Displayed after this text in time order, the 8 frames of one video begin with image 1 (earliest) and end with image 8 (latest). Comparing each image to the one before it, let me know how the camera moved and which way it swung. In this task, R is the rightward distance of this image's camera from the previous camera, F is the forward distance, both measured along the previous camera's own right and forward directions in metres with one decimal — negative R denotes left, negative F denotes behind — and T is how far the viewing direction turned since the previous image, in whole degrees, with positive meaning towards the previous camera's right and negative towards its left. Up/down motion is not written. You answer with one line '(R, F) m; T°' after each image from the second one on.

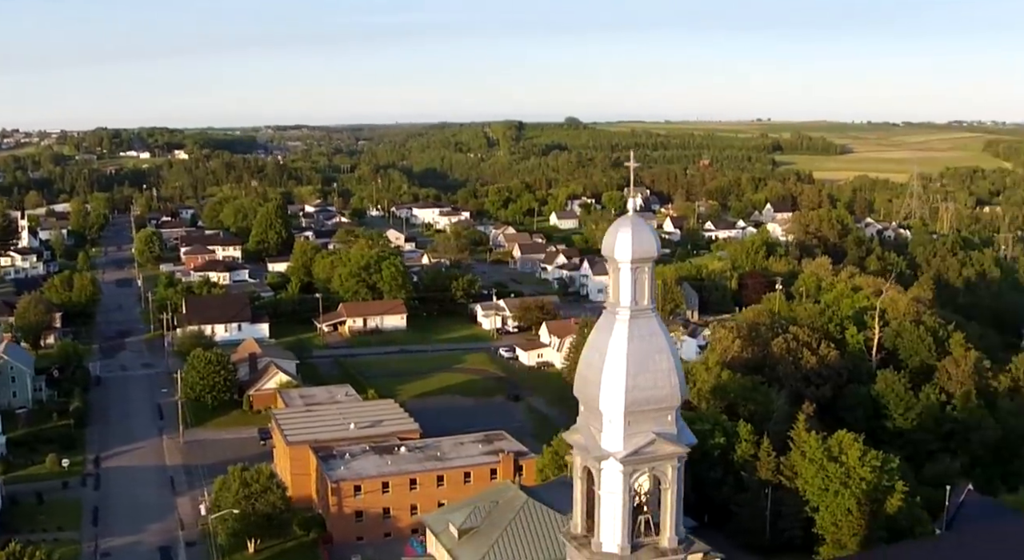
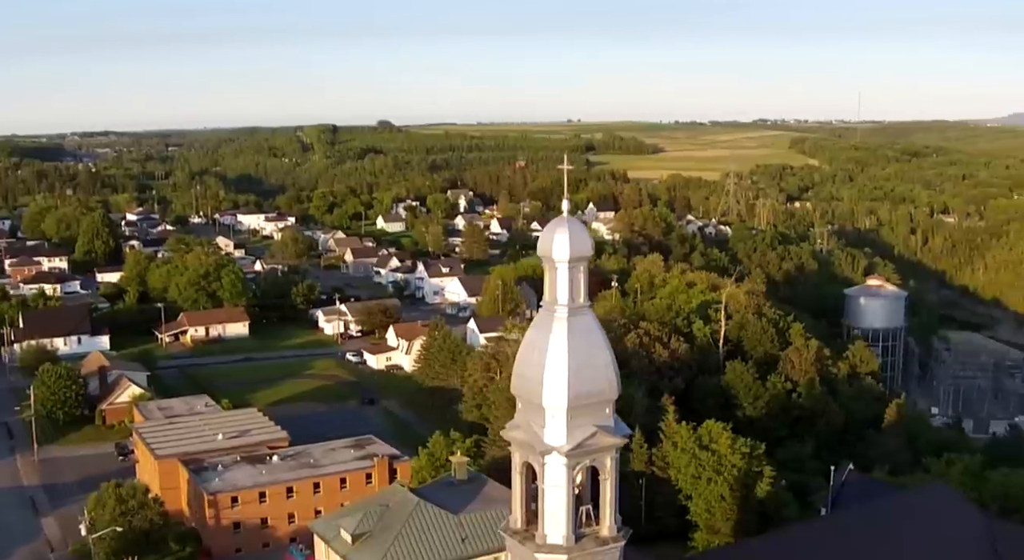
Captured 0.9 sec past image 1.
(-0.8, +0.2) m; +9°
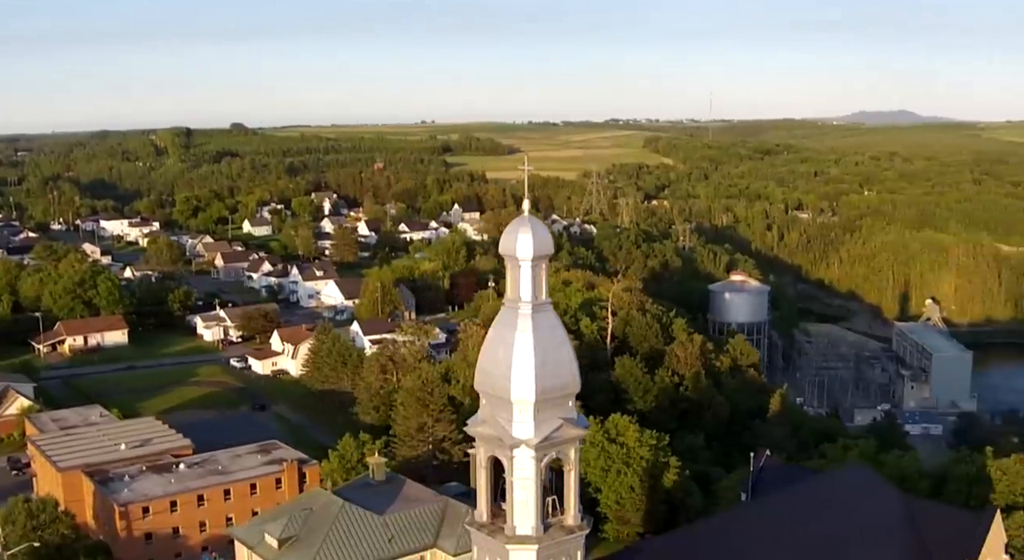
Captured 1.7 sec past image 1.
(-0.7, 0.0) m; +7°
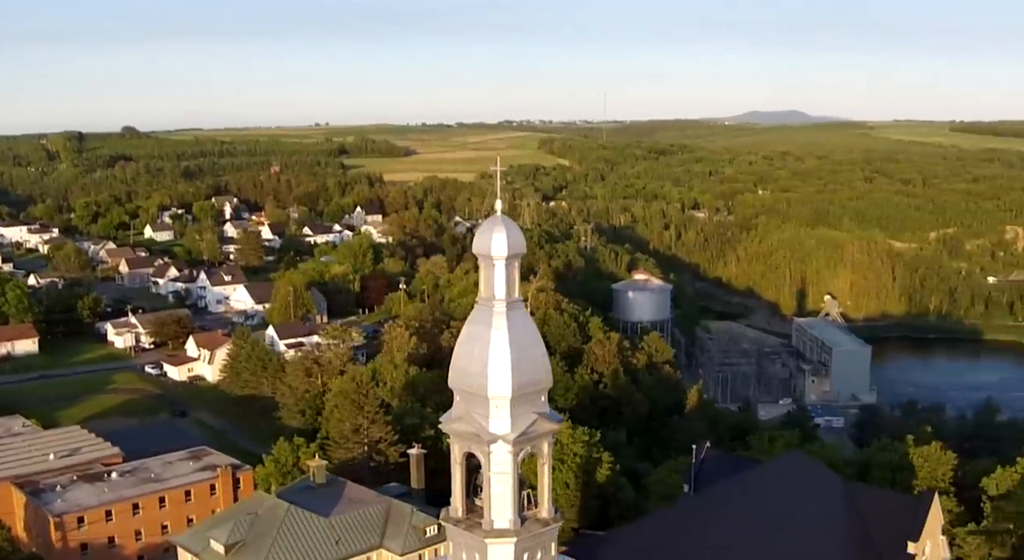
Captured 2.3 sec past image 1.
(-0.5, -0.1) m; +5°
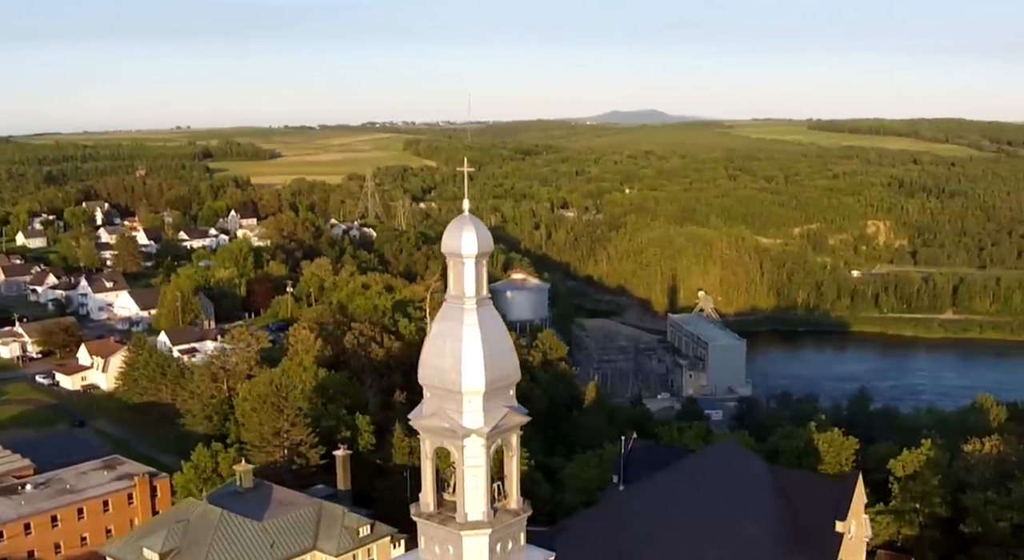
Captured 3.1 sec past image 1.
(-0.6, -0.2) m; +6°
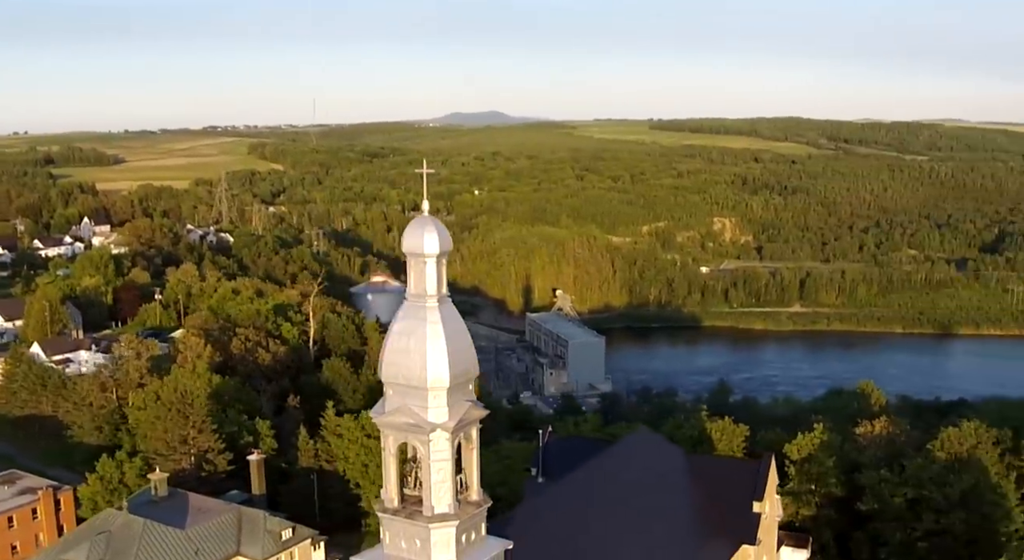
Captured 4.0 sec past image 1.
(-0.7, -0.3) m; +6°
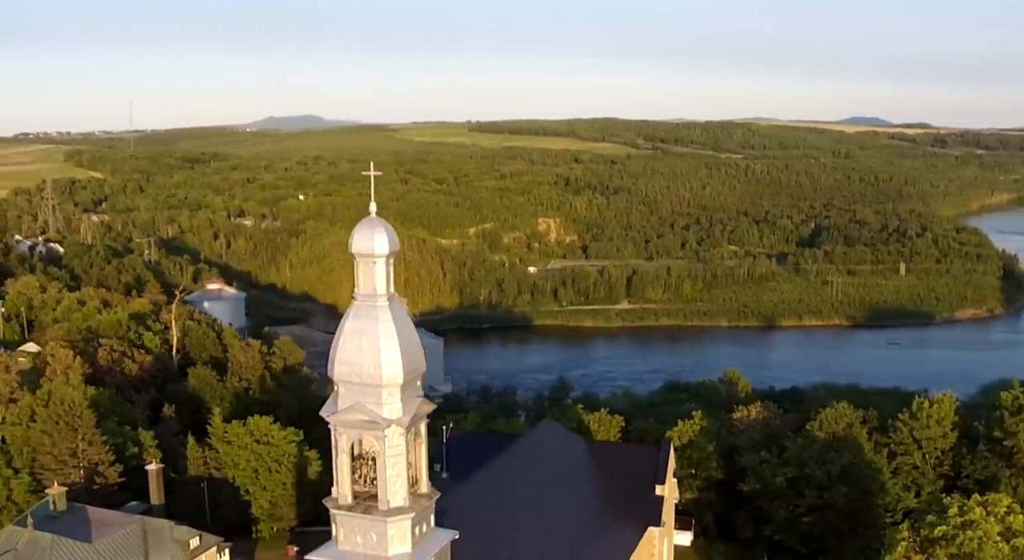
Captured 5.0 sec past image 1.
(-0.7, -0.3) m; +7°
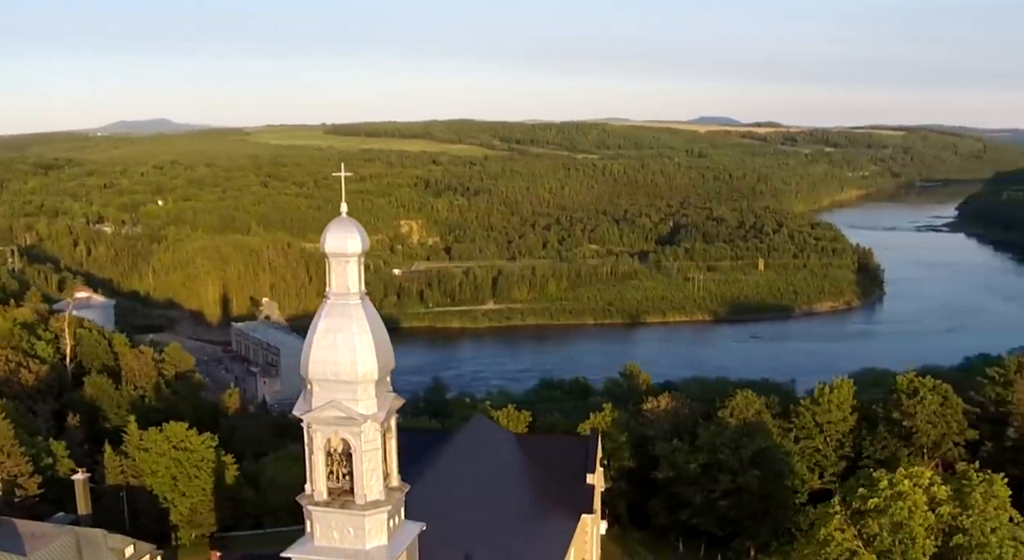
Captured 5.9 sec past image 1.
(-0.6, -0.3) m; +5°
